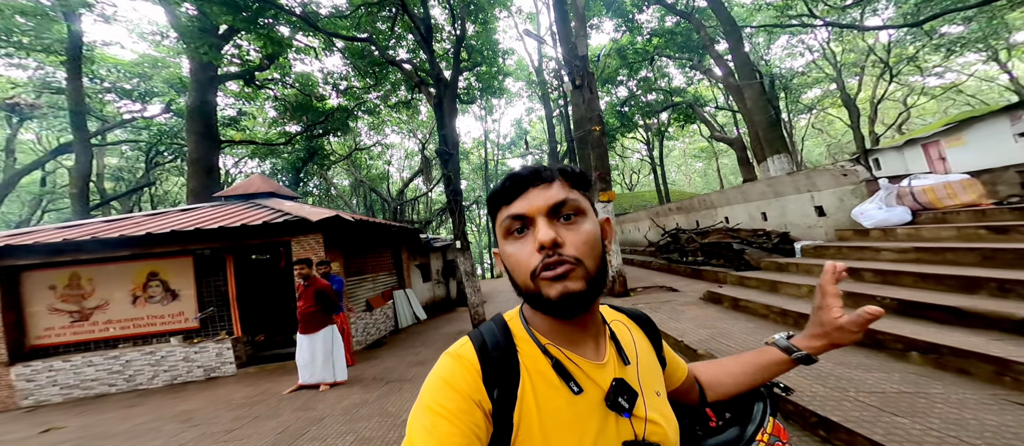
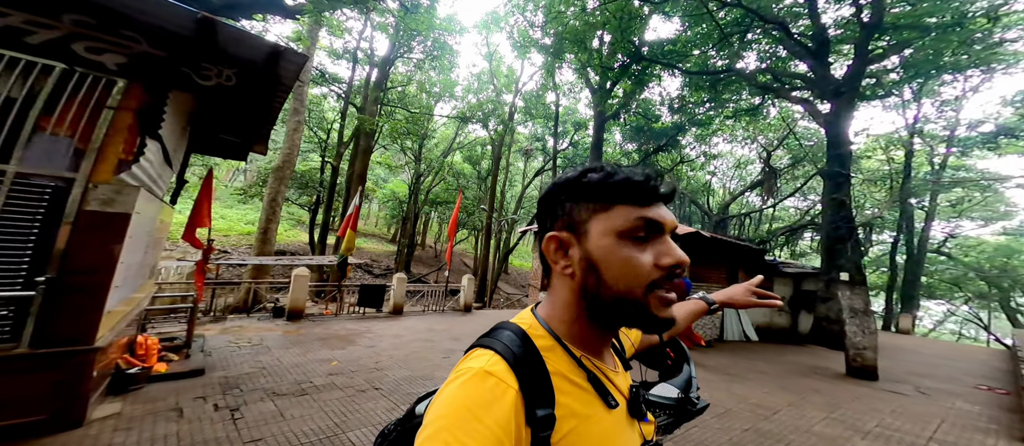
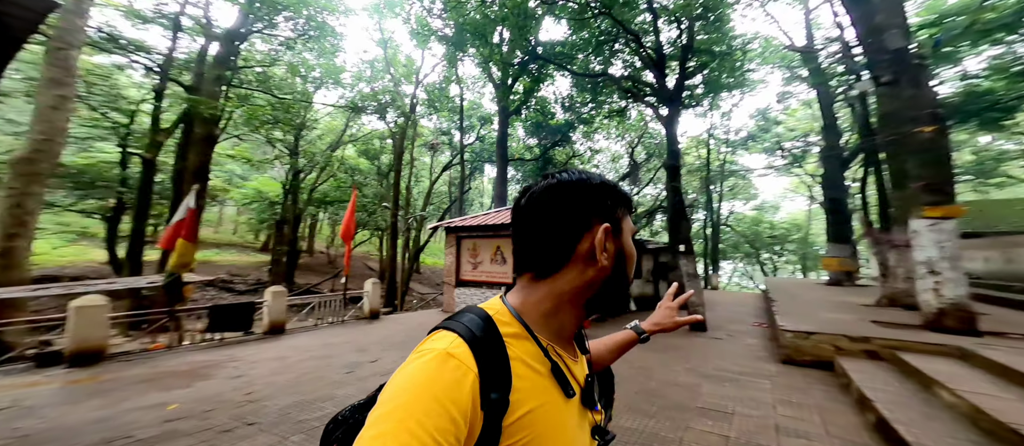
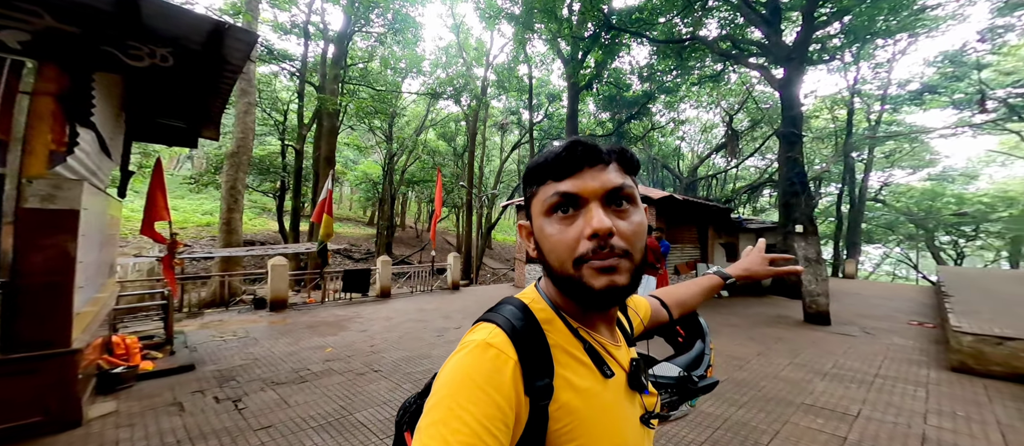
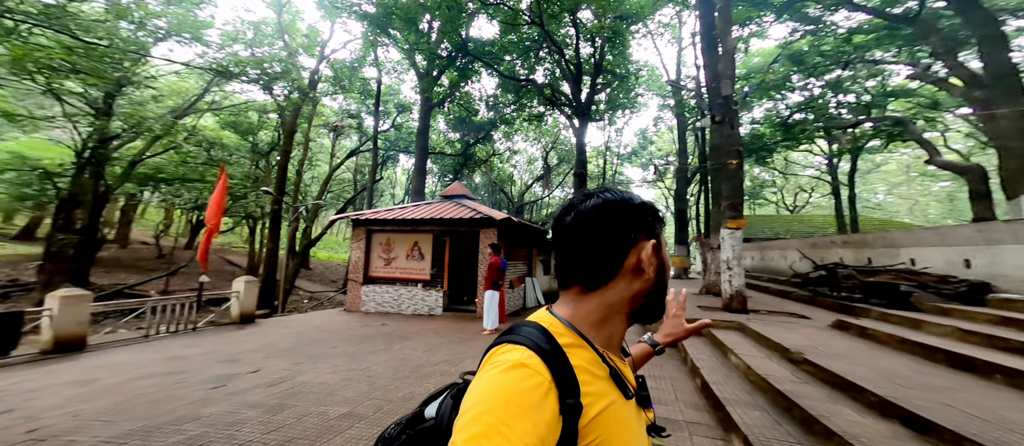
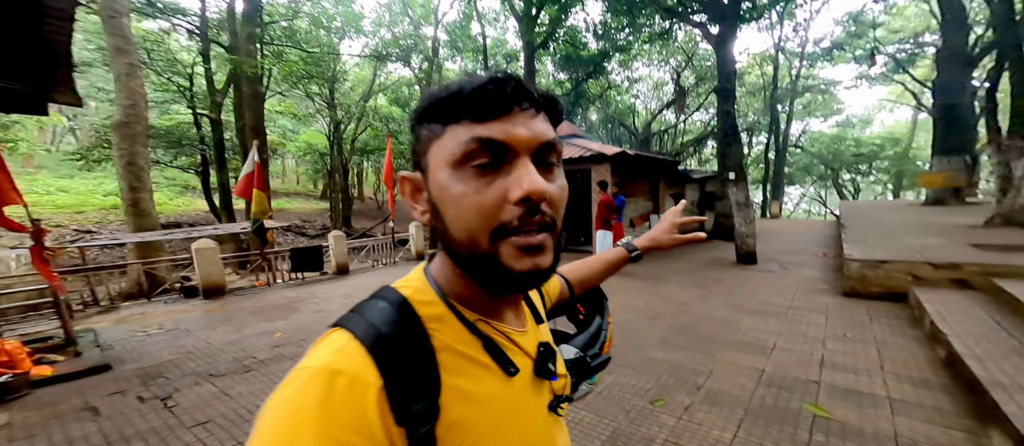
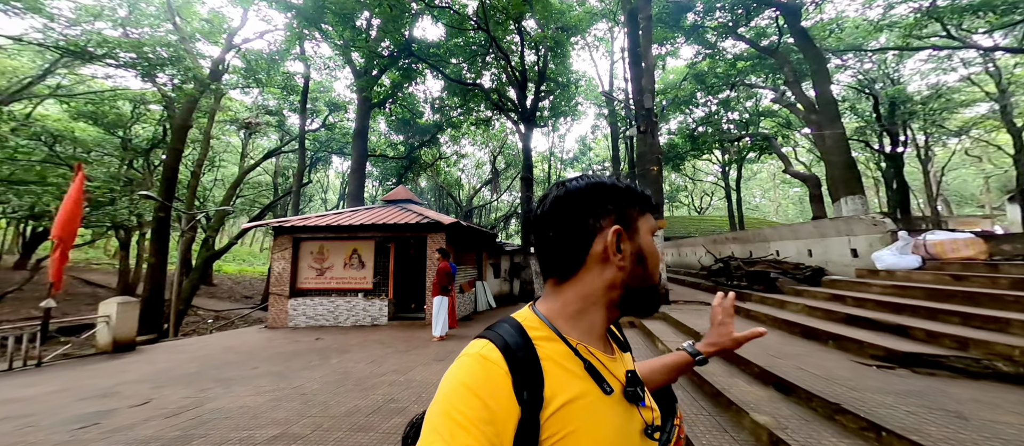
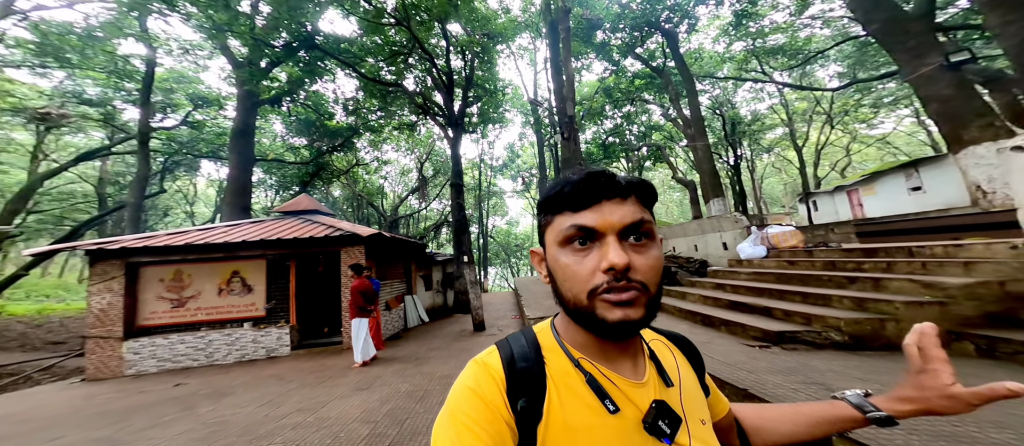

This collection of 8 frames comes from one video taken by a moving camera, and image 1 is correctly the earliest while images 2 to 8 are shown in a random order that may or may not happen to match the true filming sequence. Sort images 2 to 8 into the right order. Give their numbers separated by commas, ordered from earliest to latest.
8, 7, 5, 3, 2, 4, 6
